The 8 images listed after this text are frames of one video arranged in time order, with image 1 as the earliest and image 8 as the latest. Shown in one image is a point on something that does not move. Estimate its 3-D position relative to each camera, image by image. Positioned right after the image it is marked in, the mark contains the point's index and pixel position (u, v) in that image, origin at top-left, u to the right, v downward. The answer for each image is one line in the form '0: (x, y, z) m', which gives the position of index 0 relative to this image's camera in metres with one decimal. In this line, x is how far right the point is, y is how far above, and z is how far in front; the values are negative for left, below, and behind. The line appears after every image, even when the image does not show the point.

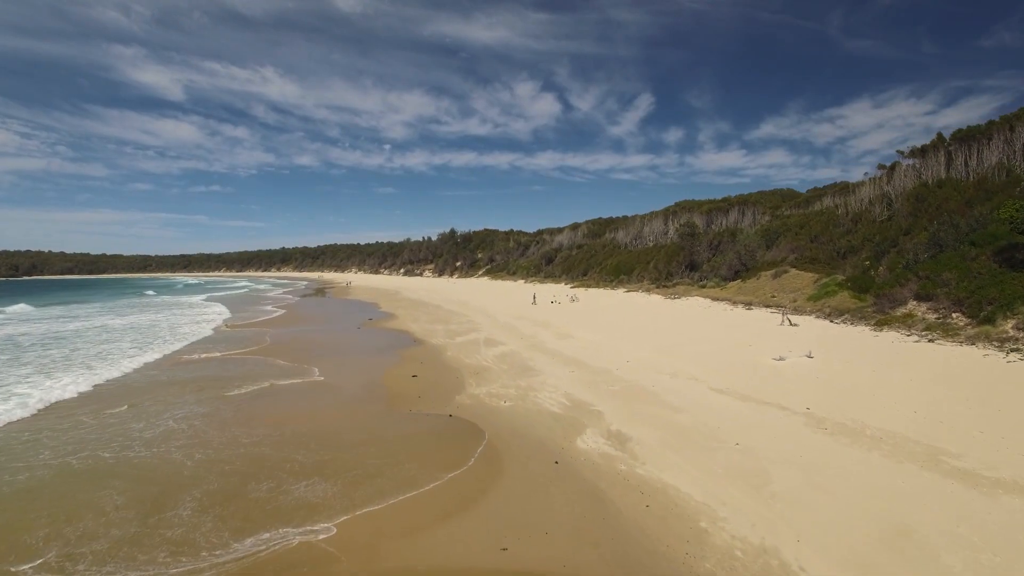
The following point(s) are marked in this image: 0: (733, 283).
0: (+8.8, +0.2, +19.2) m
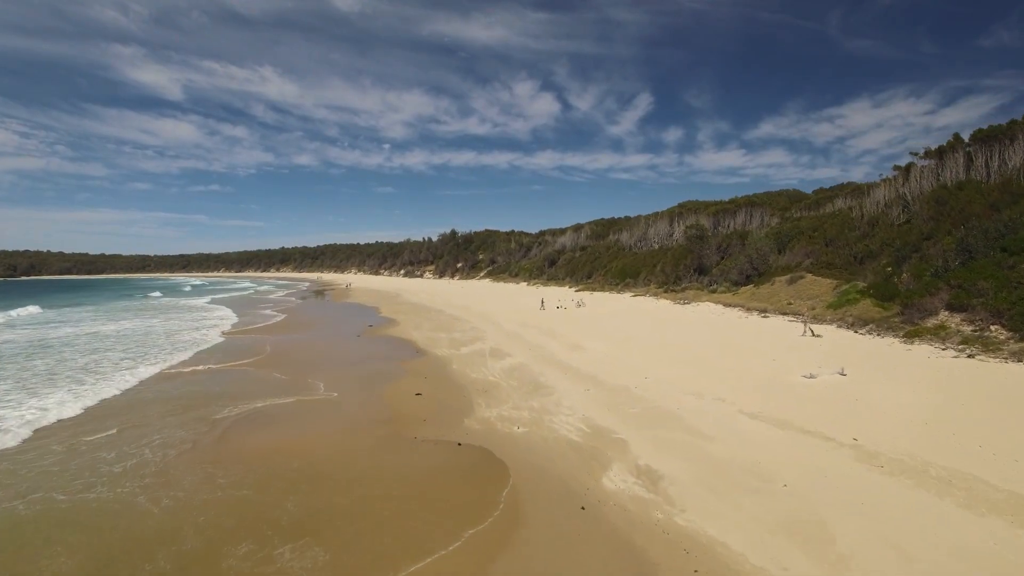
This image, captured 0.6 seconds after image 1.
0: (+9.0, 0.0, +18.5) m
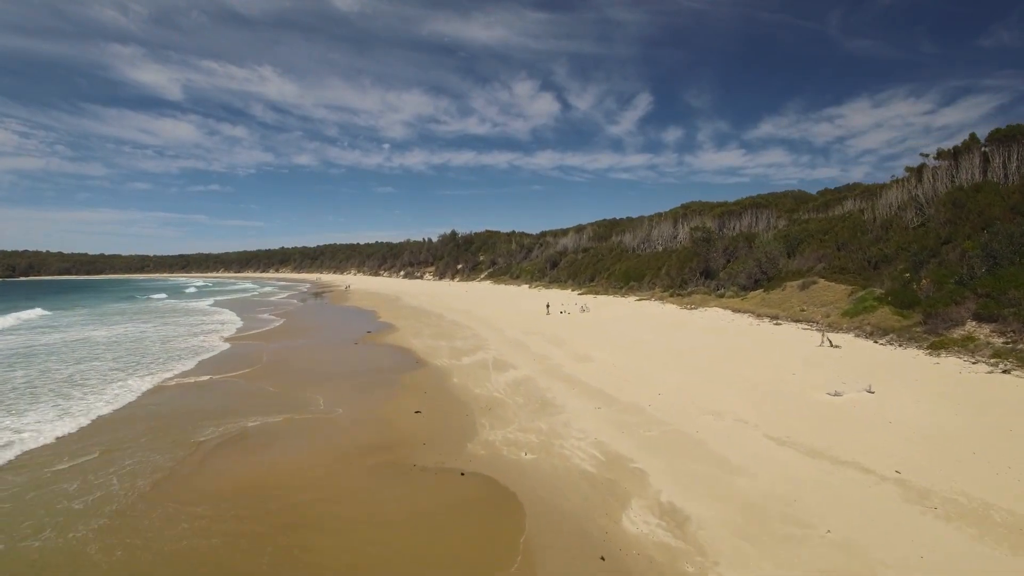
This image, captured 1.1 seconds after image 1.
0: (+9.1, -0.2, +18.0) m
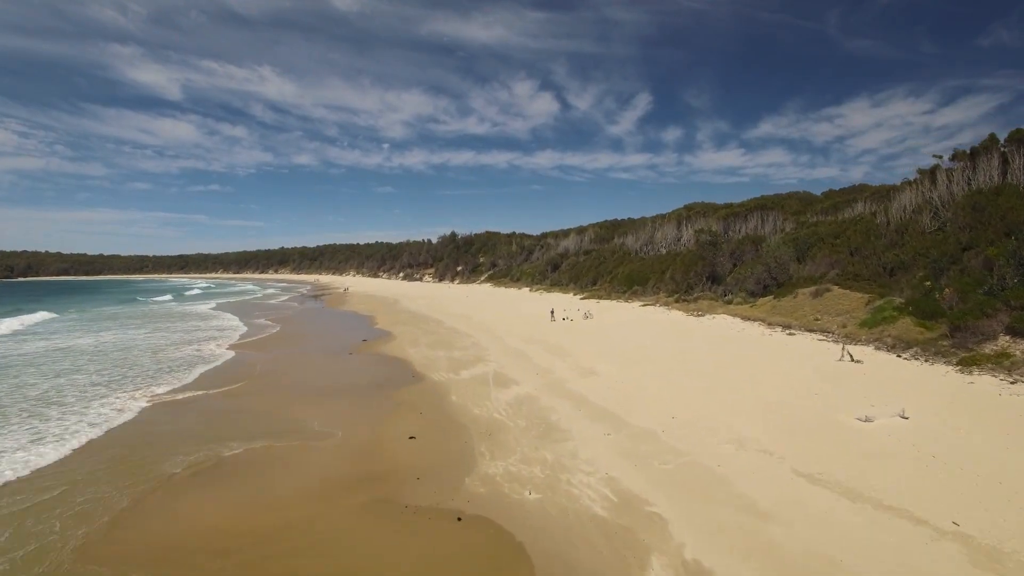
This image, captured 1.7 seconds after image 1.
0: (+9.2, -0.5, +17.4) m
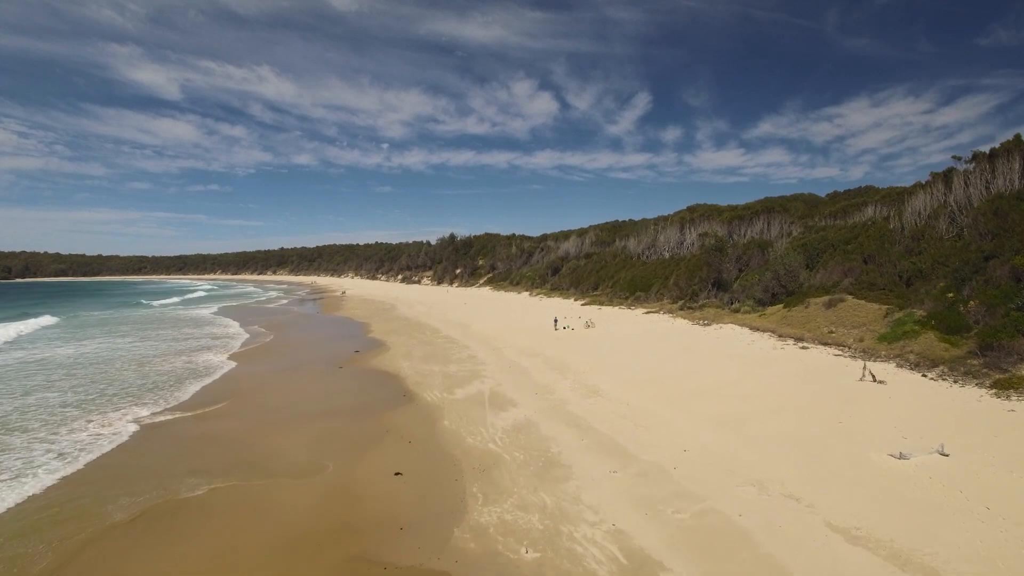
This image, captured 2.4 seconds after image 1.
0: (+9.1, -0.8, +16.6) m
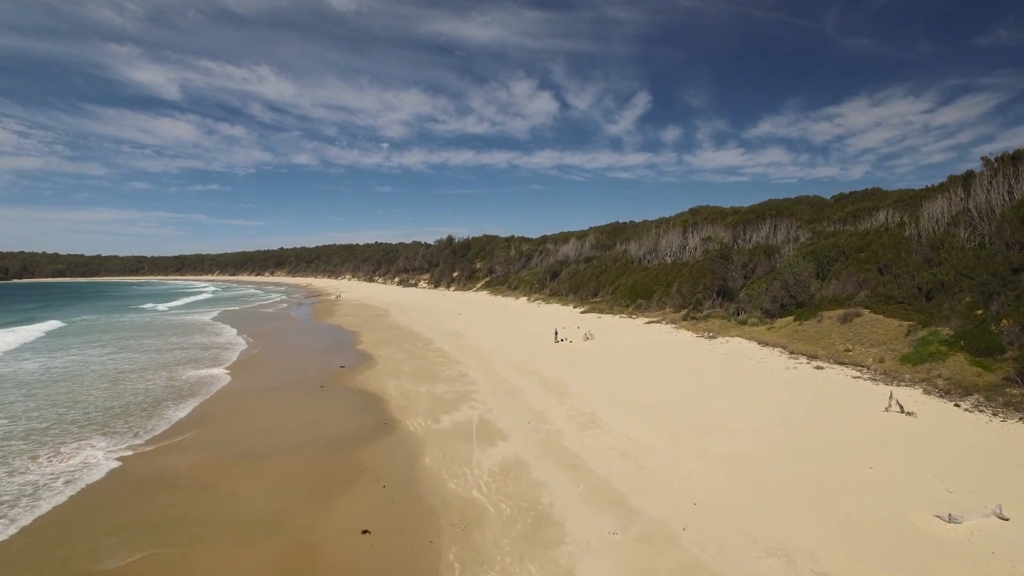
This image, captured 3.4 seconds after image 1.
0: (+8.9, -1.2, +15.7) m
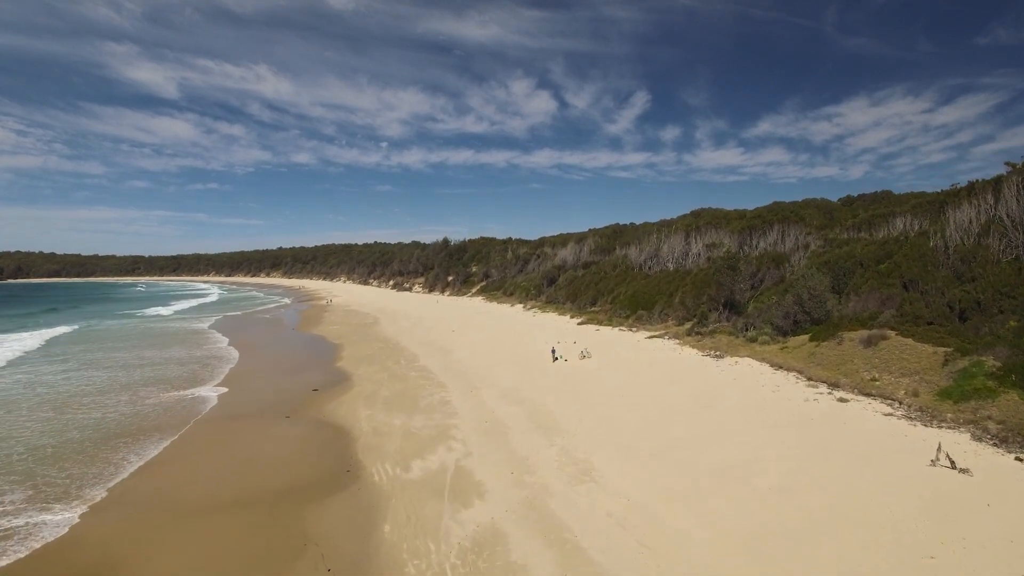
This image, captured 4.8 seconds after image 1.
0: (+8.6, -1.6, +14.3) m
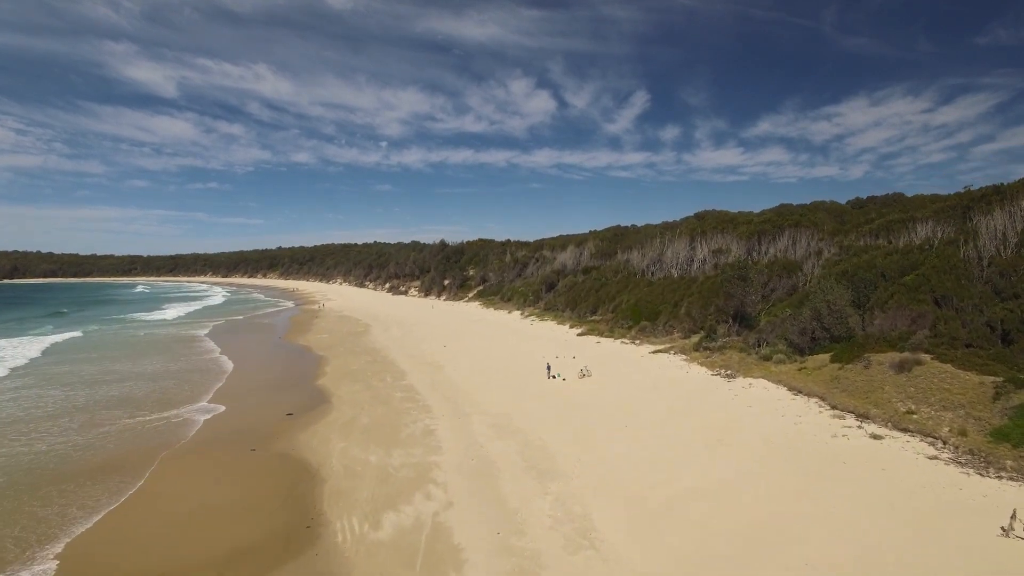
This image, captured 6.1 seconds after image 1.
0: (+8.4, -2.1, +13.0) m
